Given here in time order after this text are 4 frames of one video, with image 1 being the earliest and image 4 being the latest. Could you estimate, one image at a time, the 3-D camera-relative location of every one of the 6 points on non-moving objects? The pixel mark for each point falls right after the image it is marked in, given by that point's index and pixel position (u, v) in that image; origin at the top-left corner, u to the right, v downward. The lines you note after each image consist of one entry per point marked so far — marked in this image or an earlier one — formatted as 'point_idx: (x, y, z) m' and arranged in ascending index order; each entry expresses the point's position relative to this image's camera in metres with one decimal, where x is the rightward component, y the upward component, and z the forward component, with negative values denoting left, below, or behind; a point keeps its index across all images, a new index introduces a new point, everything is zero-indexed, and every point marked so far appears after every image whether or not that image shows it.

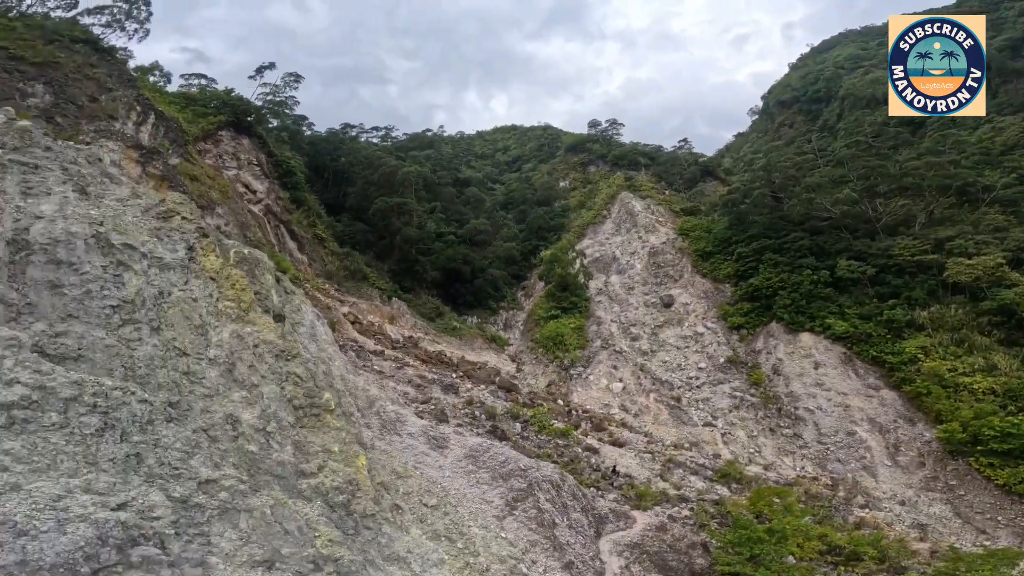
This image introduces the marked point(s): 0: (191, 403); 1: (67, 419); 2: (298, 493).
0: (-4.2, -1.6, +8.2) m
1: (-4.8, -1.5, +7.0) m
2: (-2.9, -2.8, +8.0) m
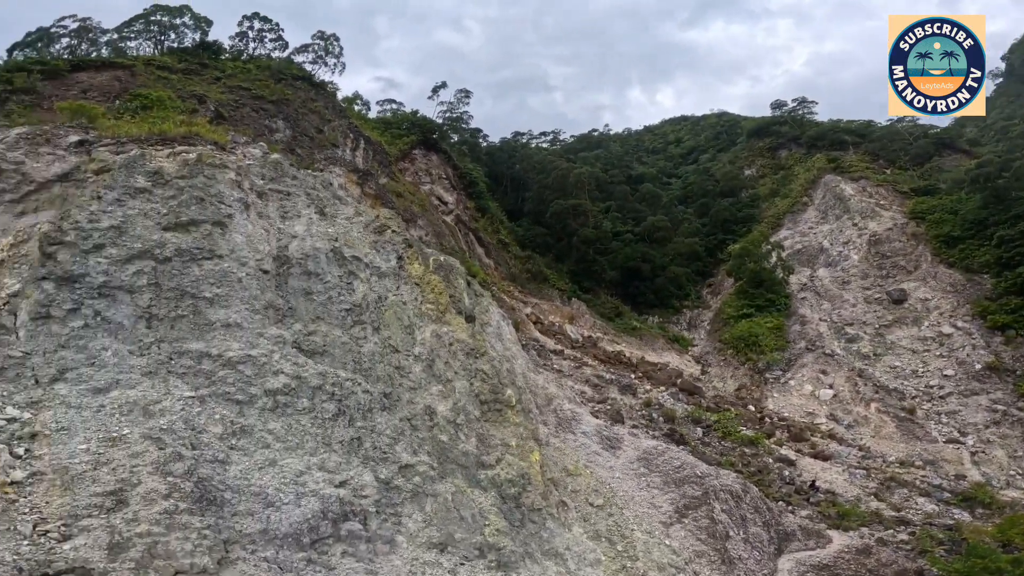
0: (-1.7, -1.6, +9.1) m
1: (-2.7, -1.6, +8.2) m
2: (-0.5, -2.9, +8.6) m
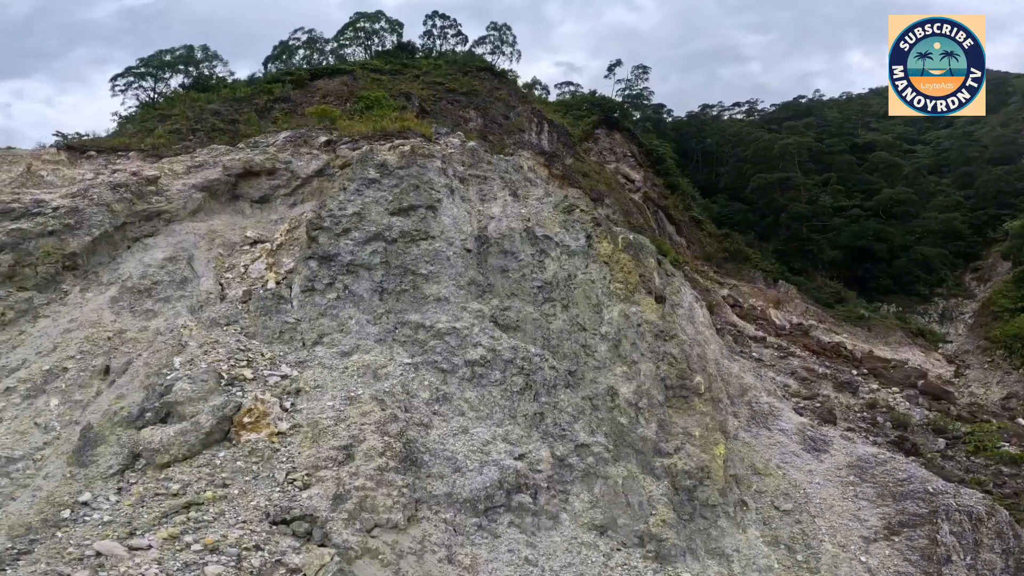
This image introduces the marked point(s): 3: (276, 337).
0: (+1.1, -1.3, +9.2) m
1: (-0.1, -1.3, +8.7) m
2: (+2.0, -2.6, +8.4) m
3: (-3.3, -0.6, +8.4) m
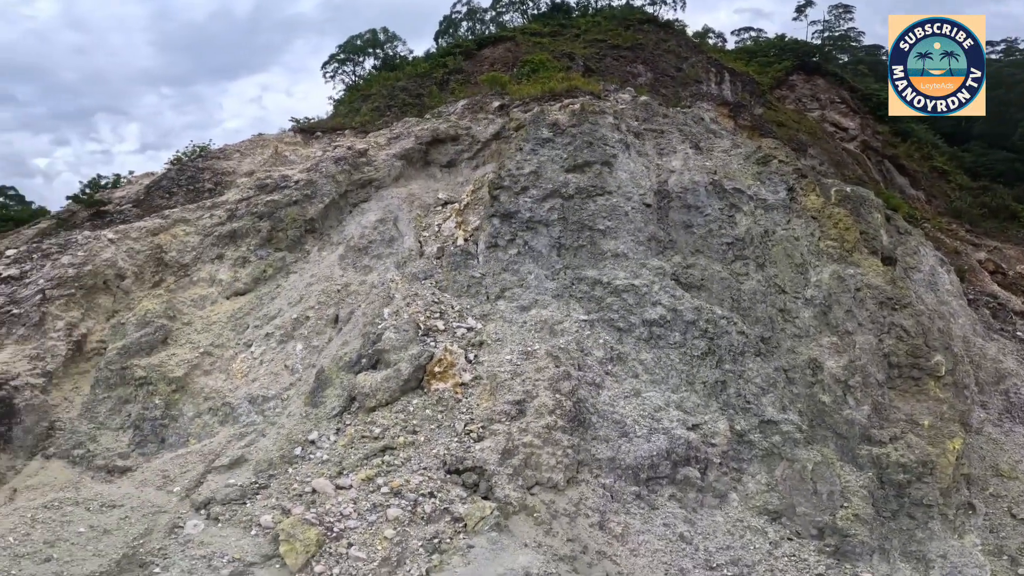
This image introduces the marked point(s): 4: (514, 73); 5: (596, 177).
0: (+3.7, -0.7, +8.5) m
1: (+2.3, -0.7, +8.4) m
2: (+4.3, -2.1, +7.6) m
3: (-0.8, -0.1, +9.1) m
4: (+0.1, +5.2, +13.9) m
5: (+1.3, +1.8, +9.8) m
